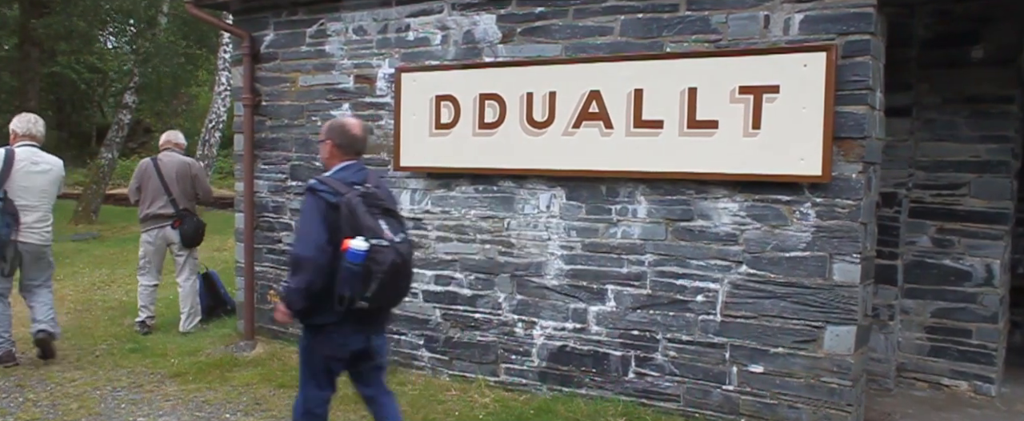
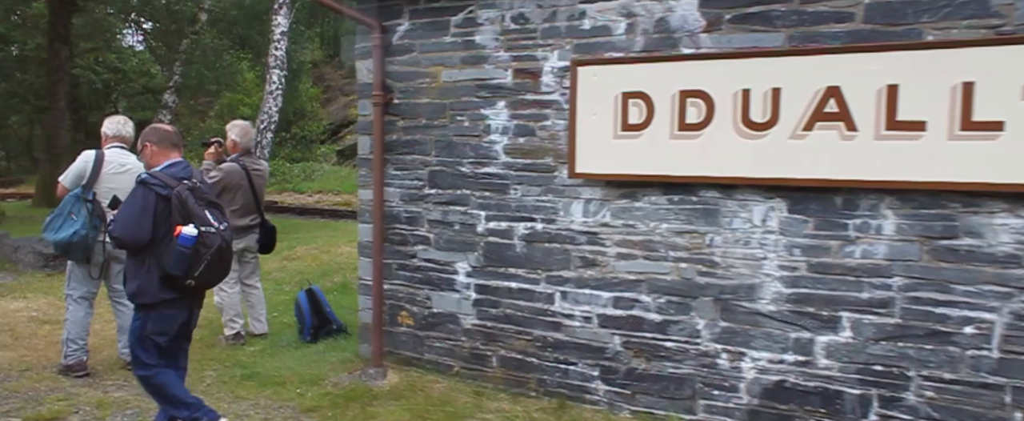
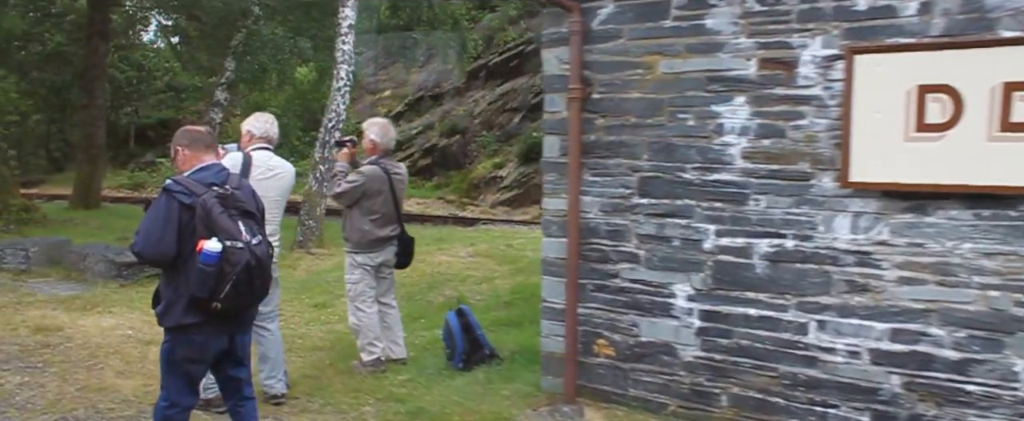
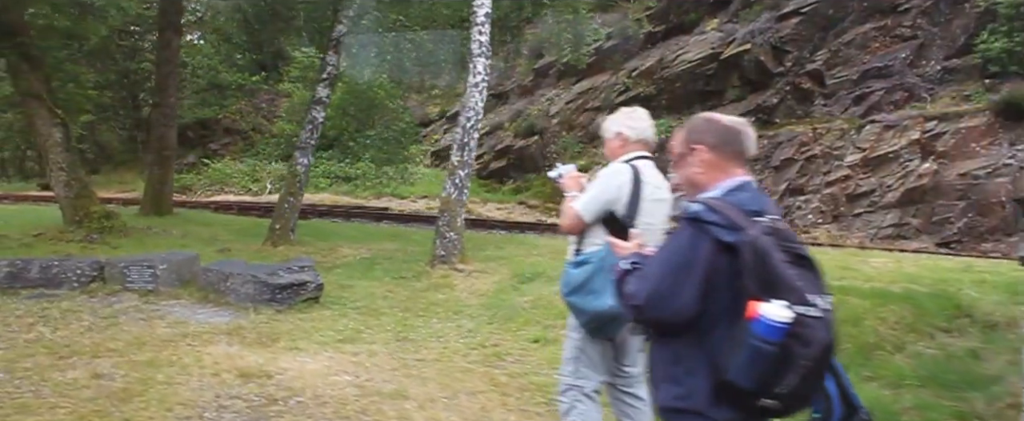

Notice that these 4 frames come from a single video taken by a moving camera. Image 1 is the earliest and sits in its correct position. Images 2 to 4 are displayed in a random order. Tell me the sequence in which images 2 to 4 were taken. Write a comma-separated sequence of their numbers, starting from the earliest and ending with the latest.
2, 3, 4
